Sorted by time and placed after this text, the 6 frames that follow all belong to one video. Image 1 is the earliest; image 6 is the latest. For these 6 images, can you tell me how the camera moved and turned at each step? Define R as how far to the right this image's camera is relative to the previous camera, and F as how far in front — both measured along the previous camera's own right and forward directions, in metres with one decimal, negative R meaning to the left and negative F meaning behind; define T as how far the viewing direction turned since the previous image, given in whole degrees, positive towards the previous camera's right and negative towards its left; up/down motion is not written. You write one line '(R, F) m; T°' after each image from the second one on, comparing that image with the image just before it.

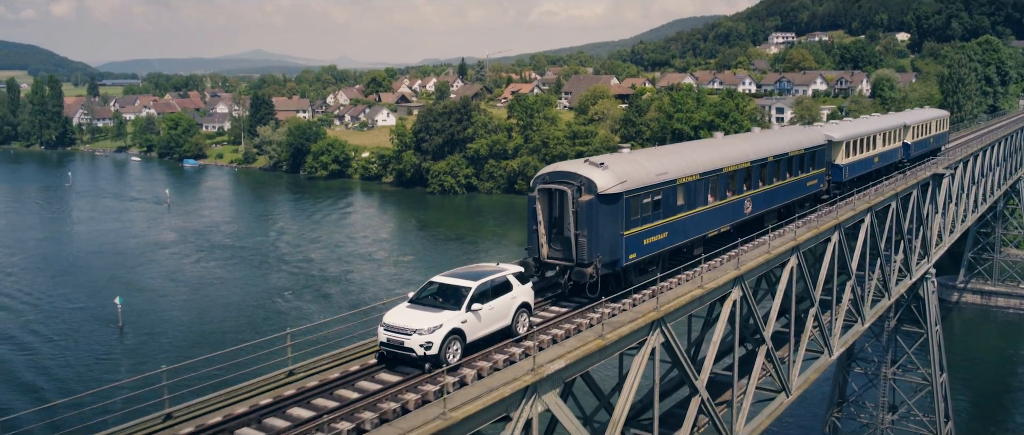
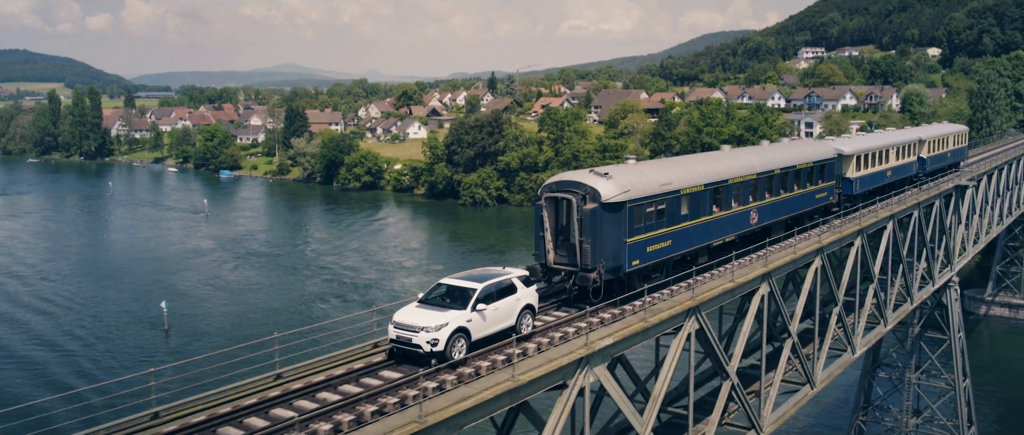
(-0.4, -1.4) m; -2°
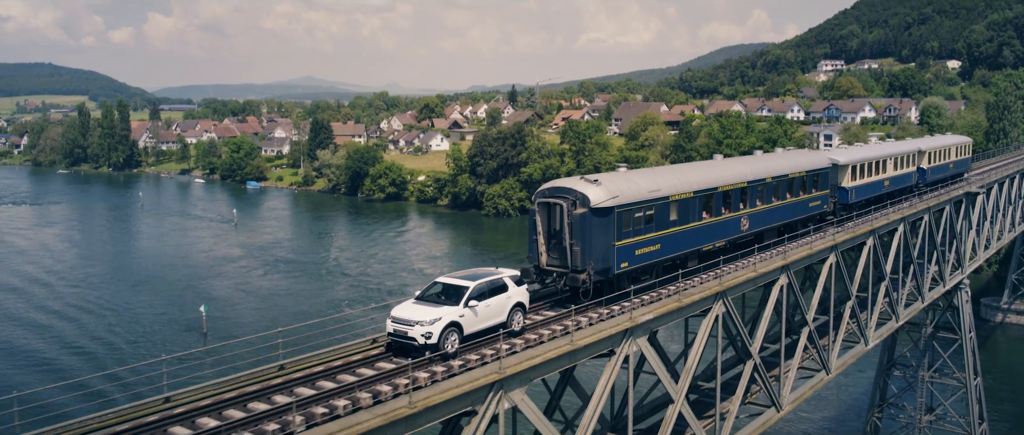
(-0.5, -1.7) m; -1°
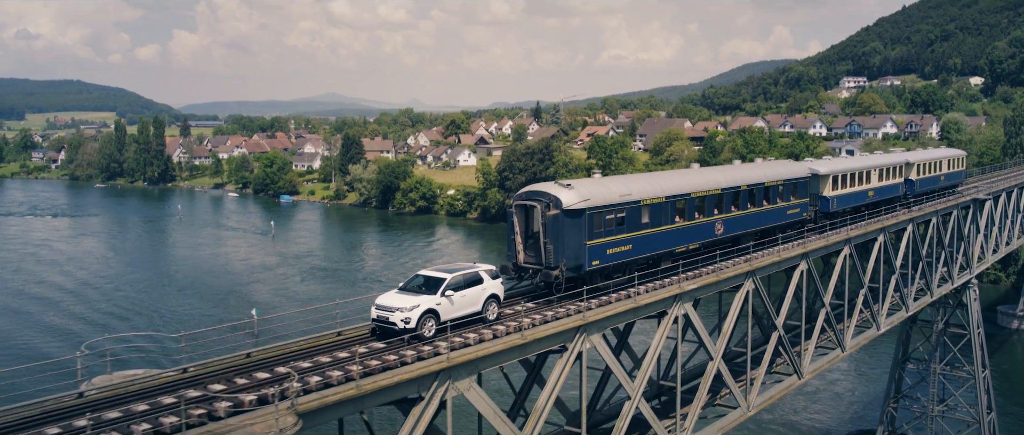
(-0.9, -2.9) m; -2°
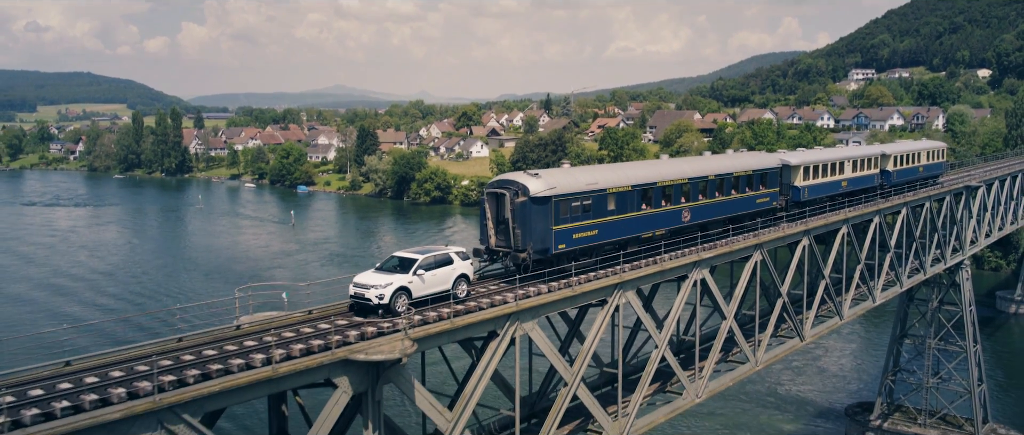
(-0.8, -2.5) m; -1°
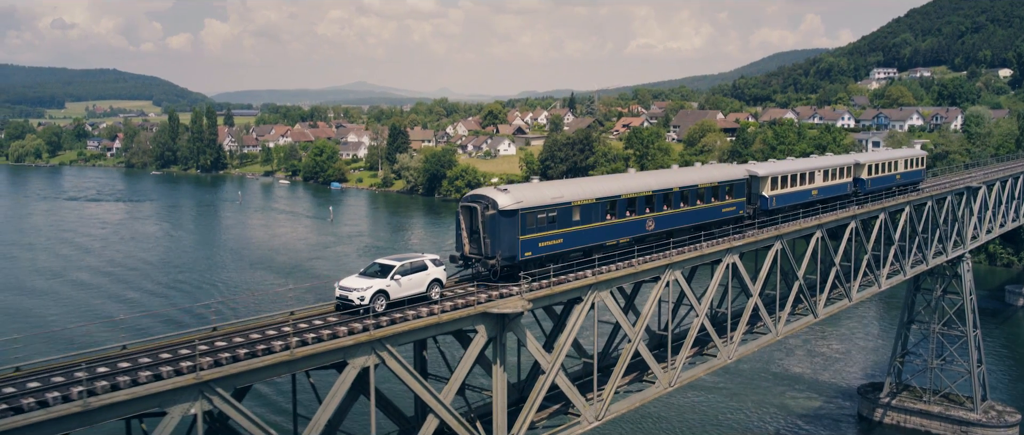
(-1.3, -4.2) m; -1°
